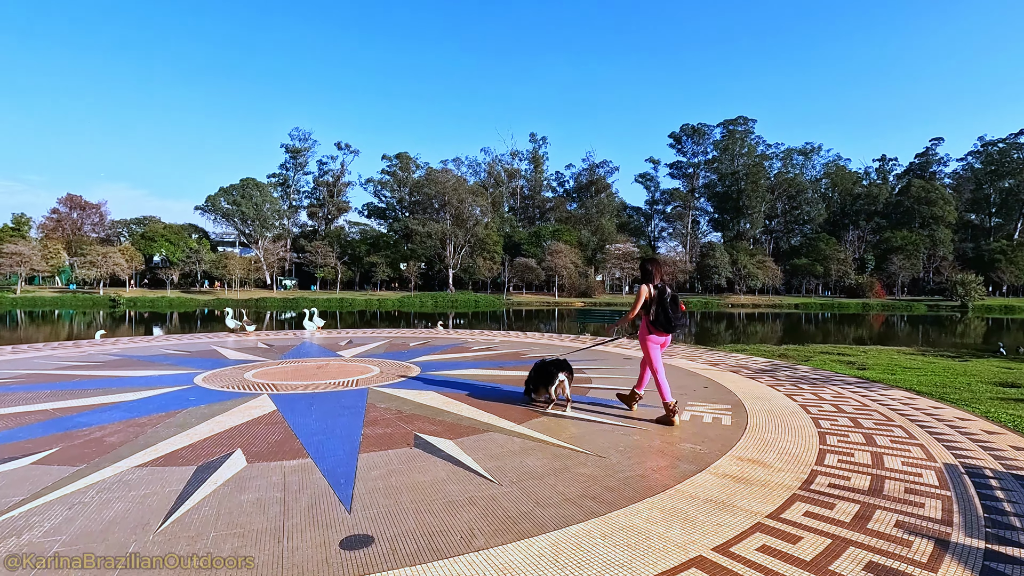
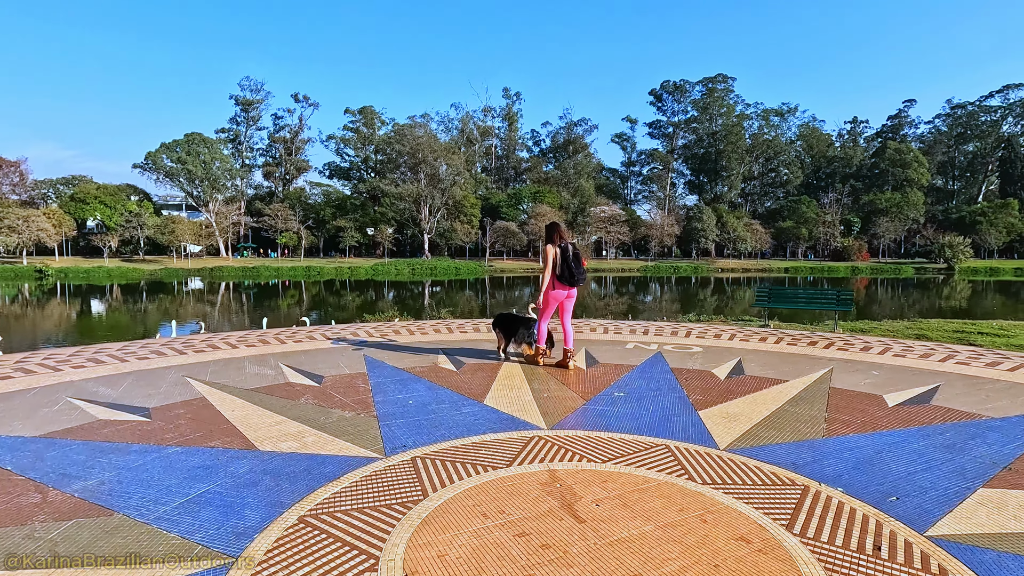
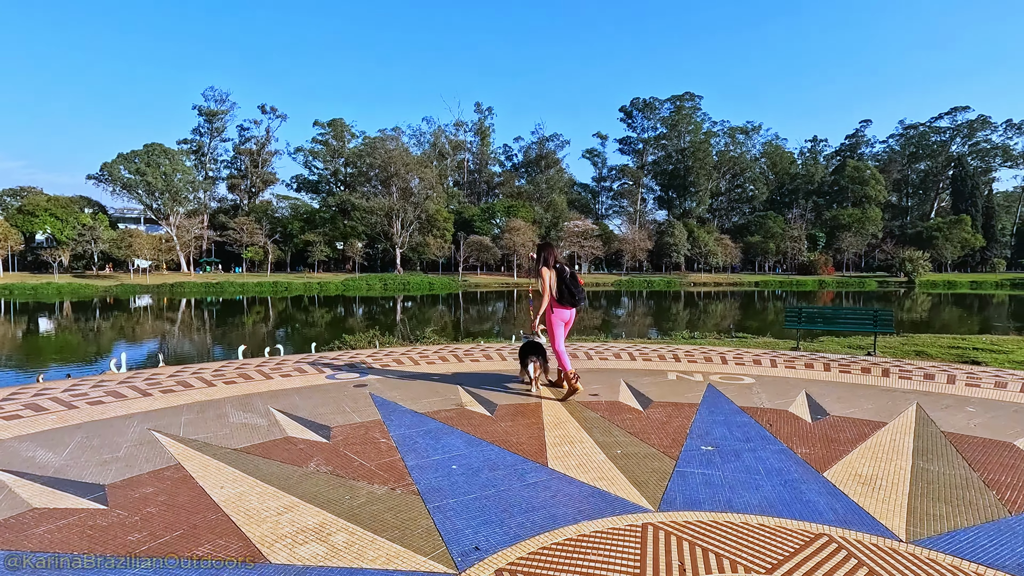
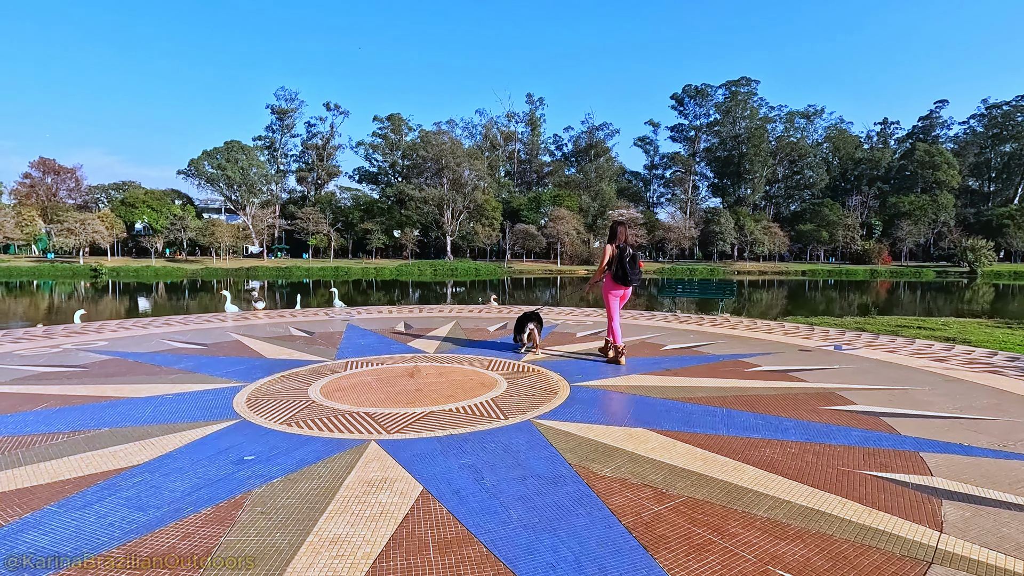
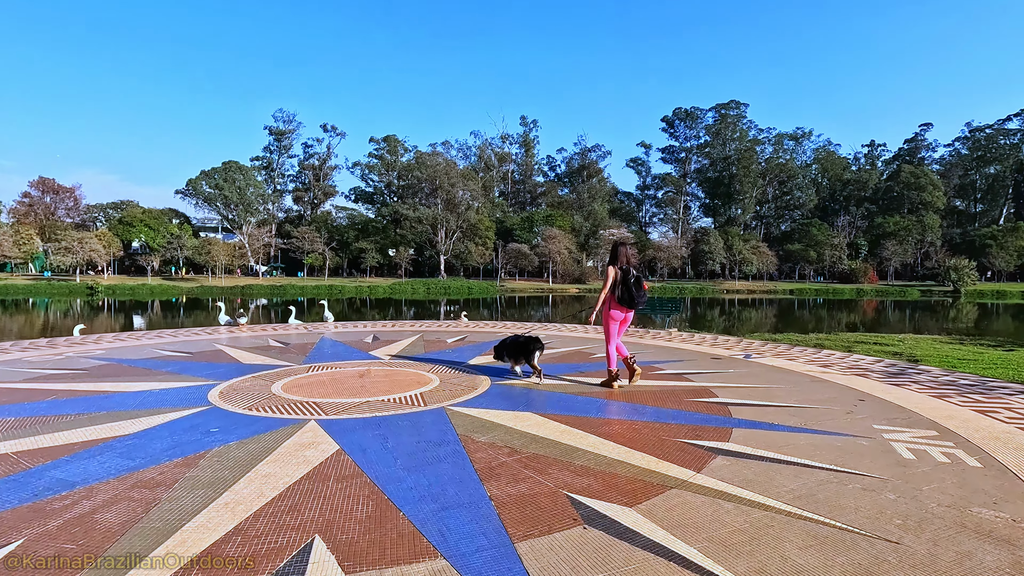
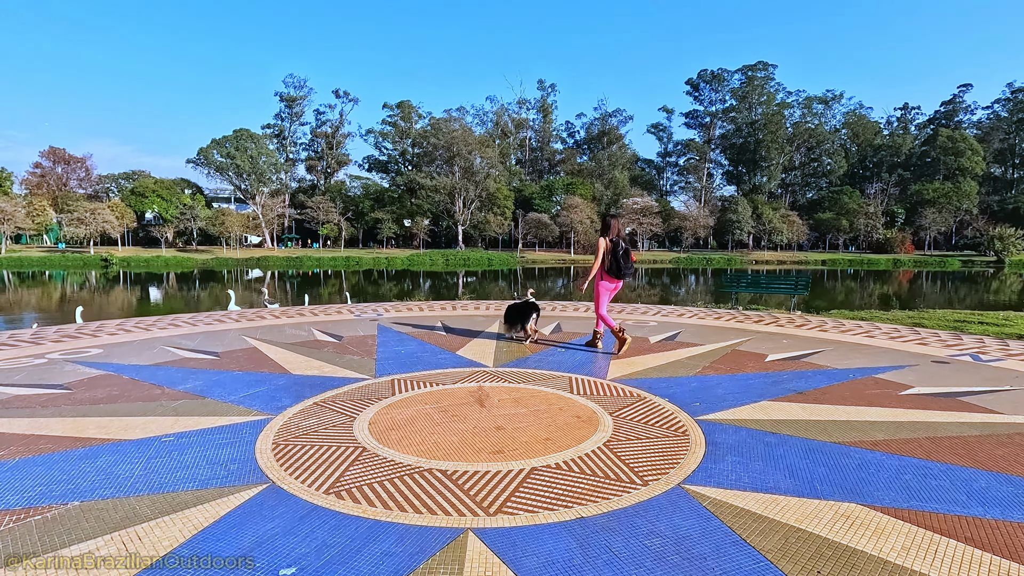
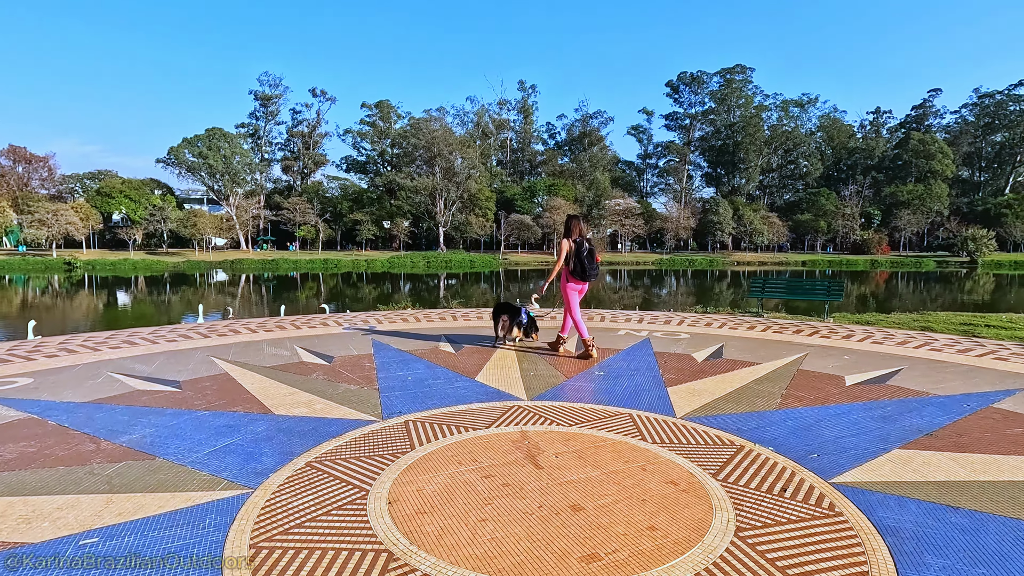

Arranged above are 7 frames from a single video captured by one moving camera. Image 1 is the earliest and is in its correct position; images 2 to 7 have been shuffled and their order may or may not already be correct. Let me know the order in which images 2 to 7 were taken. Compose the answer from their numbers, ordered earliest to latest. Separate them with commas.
5, 4, 6, 7, 2, 3
